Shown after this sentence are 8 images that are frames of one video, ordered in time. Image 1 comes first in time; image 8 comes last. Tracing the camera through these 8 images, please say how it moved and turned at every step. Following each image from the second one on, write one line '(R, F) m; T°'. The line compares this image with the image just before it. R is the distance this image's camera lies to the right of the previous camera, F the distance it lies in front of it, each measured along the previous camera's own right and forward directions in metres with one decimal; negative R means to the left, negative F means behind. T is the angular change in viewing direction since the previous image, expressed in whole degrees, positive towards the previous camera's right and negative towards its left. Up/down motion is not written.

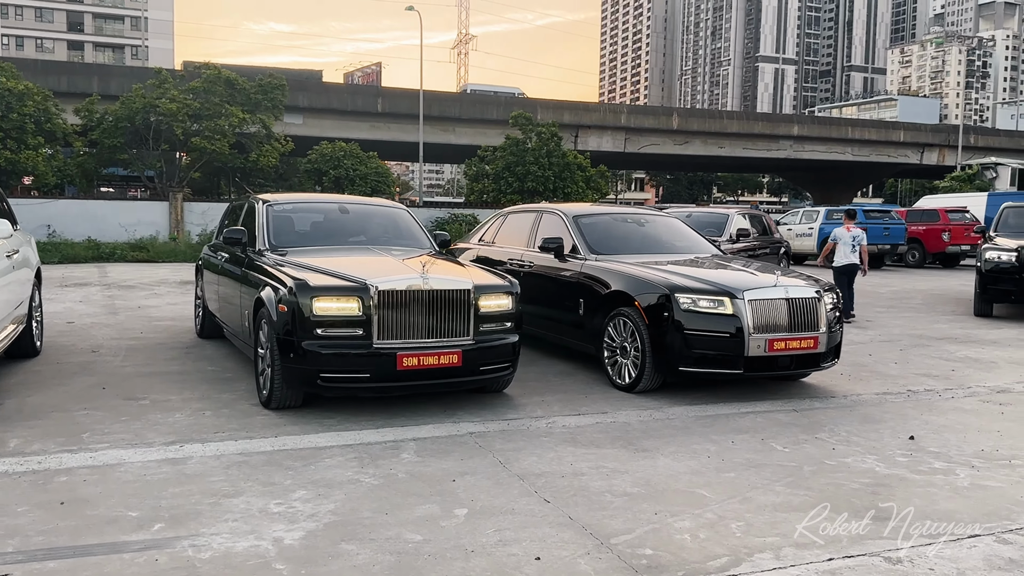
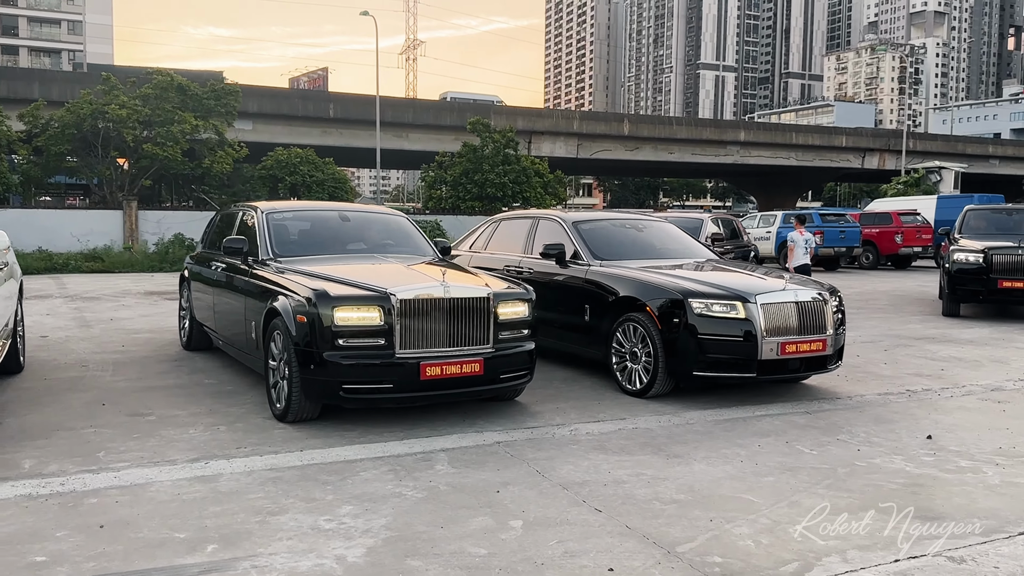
(-0.4, +0.1) m; +3°
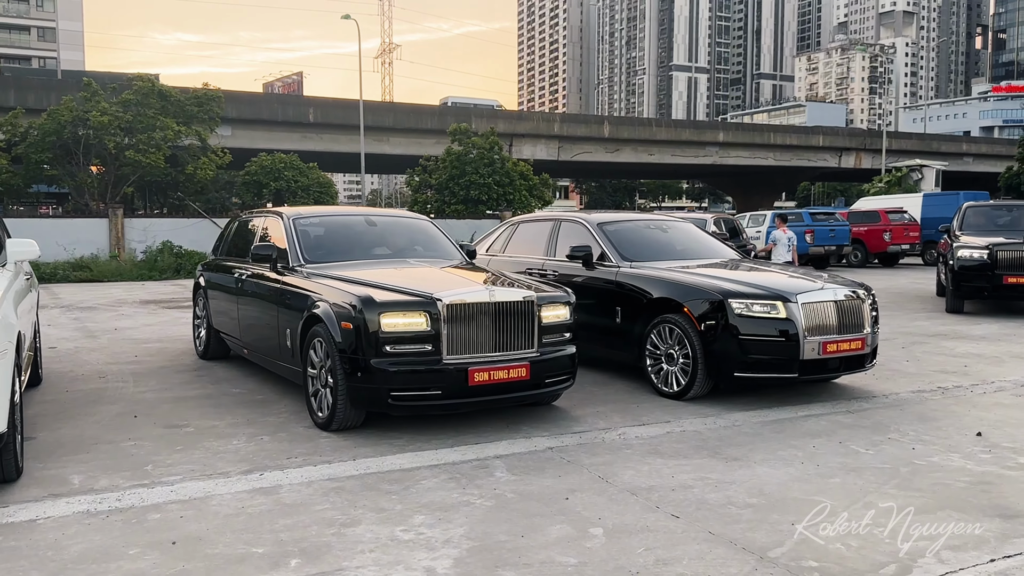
(-0.4, +0.1) m; +1°
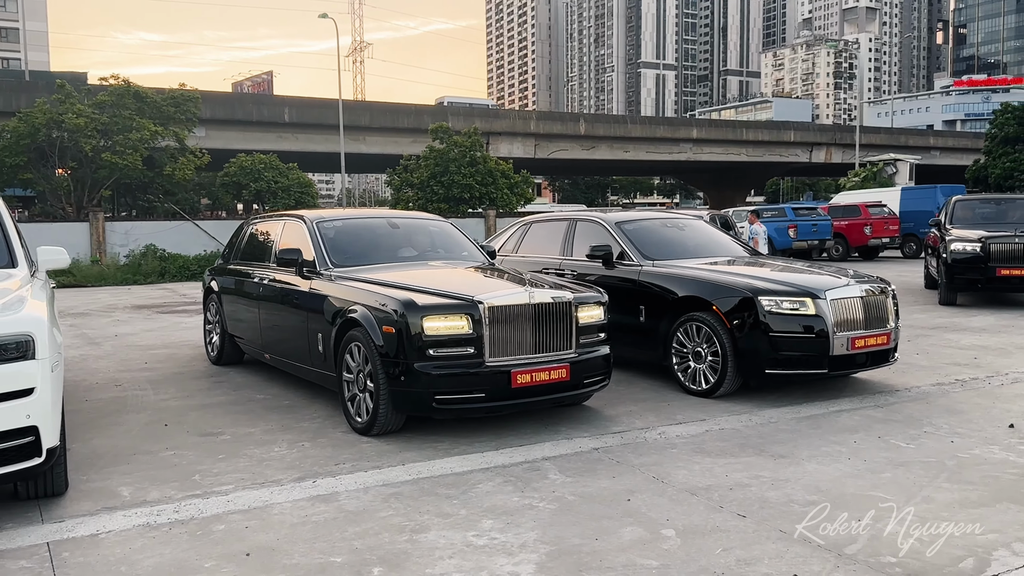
(-0.4, 0.0) m; +2°
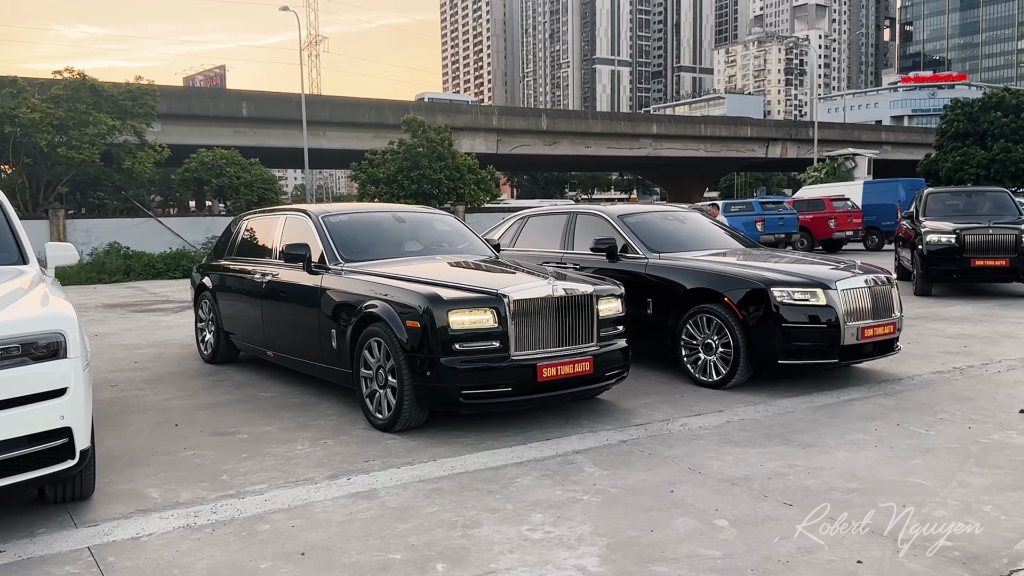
(-0.4, 0.0) m; +3°
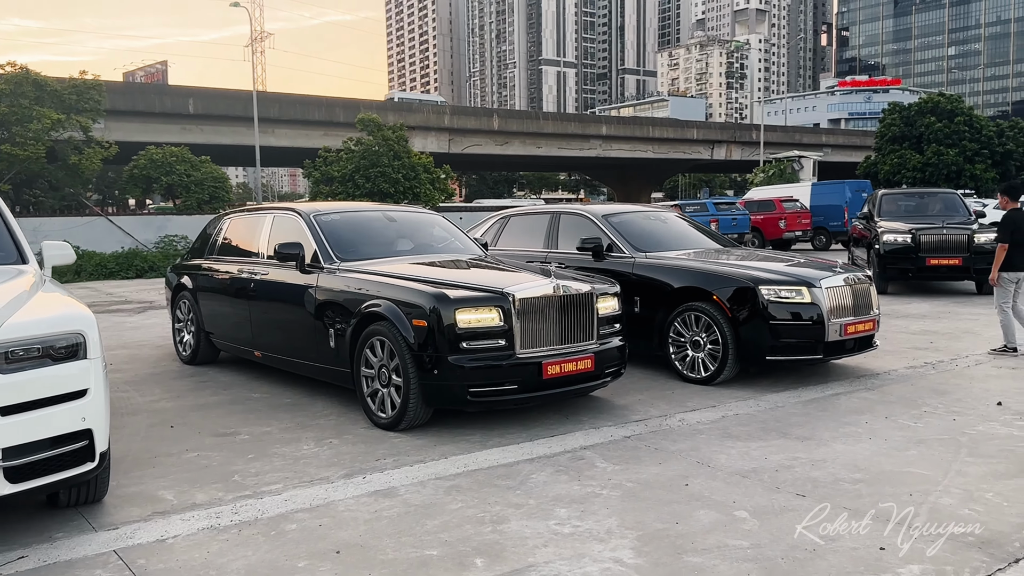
(-0.3, 0.0) m; +3°
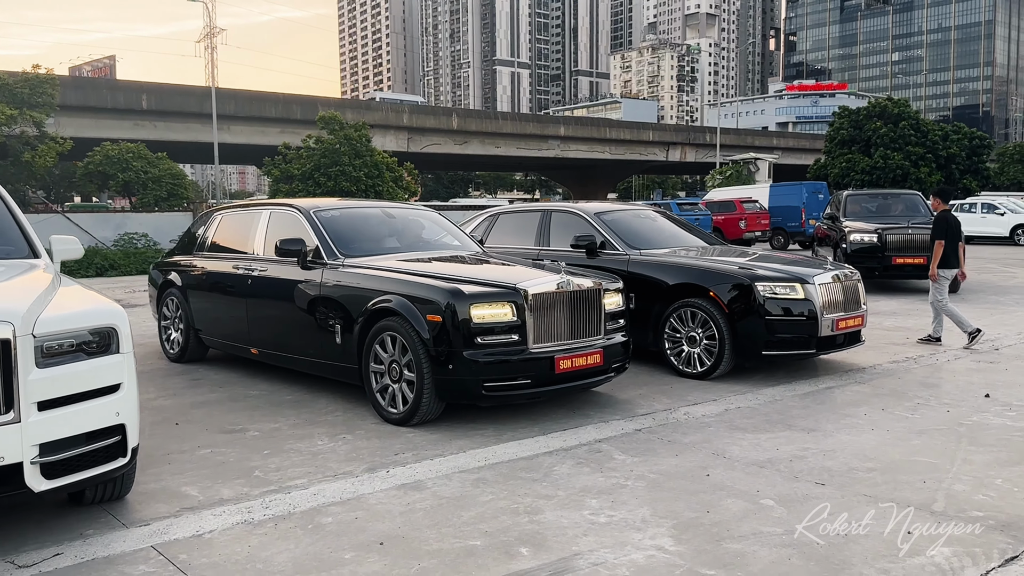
(-0.3, 0.0) m; +3°
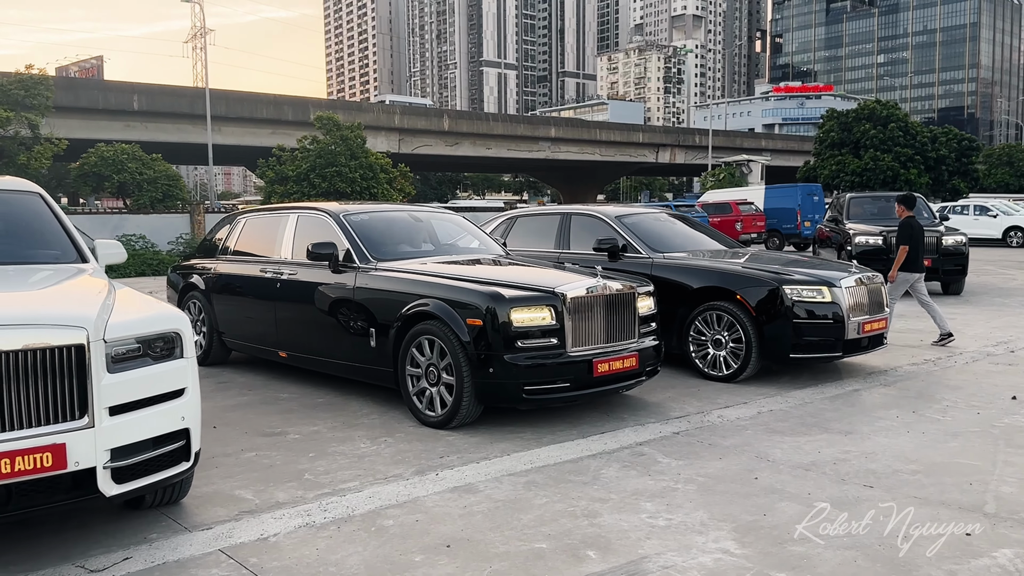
(-0.3, 0.0) m; +1°
